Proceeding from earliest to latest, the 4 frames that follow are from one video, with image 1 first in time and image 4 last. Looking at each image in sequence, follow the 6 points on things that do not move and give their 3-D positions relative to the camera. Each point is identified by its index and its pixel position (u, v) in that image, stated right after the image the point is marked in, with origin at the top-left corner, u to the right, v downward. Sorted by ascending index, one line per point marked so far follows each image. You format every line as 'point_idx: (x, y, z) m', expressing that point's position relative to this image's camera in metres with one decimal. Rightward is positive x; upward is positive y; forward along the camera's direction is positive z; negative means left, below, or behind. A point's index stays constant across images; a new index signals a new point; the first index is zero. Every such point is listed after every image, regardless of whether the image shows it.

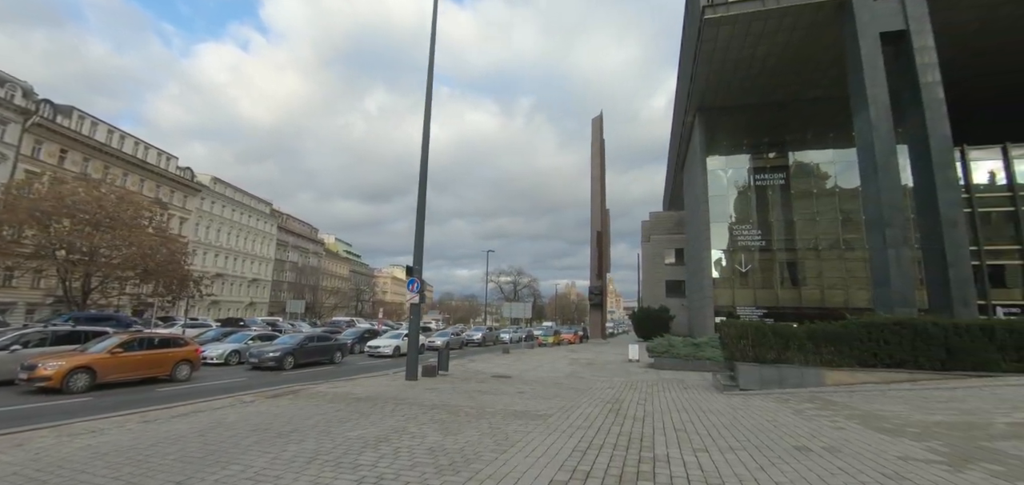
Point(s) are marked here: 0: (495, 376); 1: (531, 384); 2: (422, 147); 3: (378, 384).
0: (-0.4, -3.5, +13.0) m
1: (+0.4, -3.2, +11.2) m
2: (-2.5, +2.6, +13.4) m
3: (-2.9, -3.1, +10.6) m
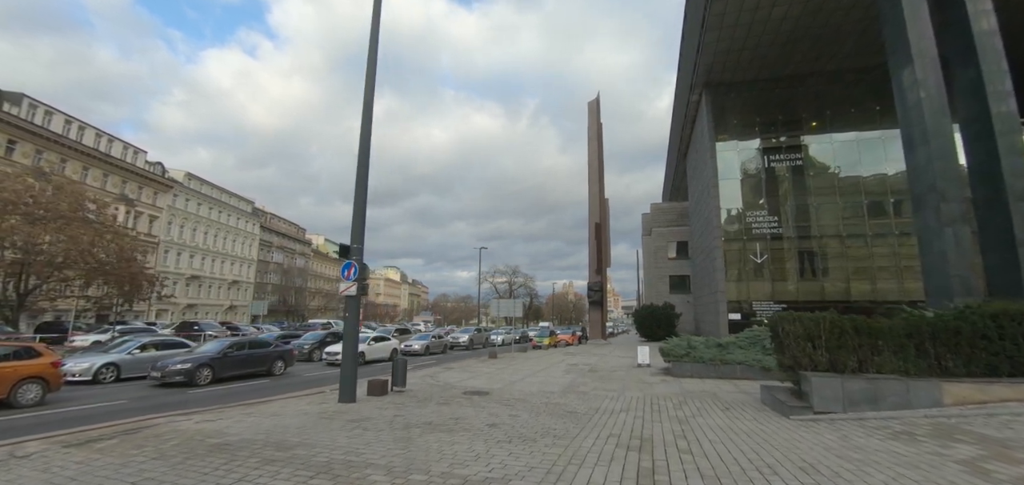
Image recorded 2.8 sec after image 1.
0: (-0.9, -2.9, +9.7) m
1: (0.0, -2.7, +7.9) m
2: (-3.1, +3.2, +10.2) m
3: (-3.4, -2.5, +7.3) m
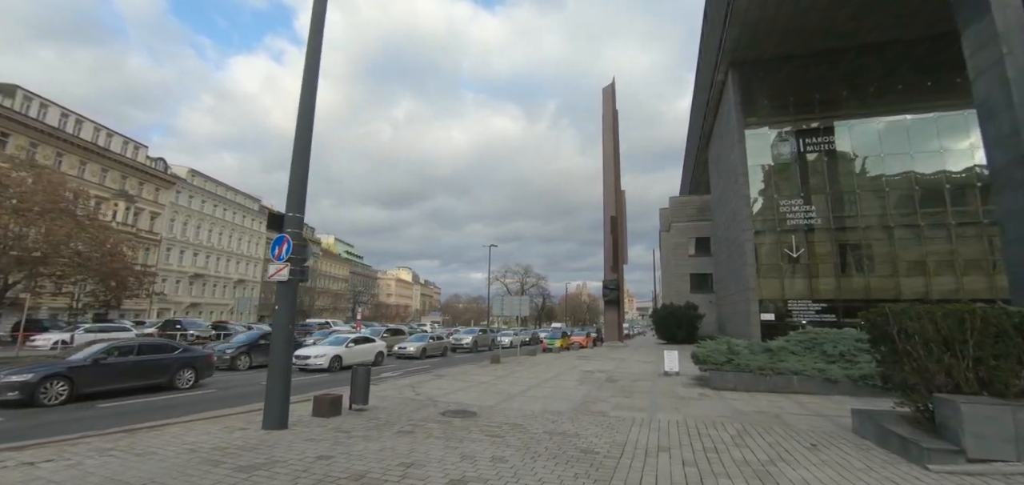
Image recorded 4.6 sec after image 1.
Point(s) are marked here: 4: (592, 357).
0: (-1.0, -2.5, +7.3) m
1: (-0.2, -2.2, +5.4) m
2: (-3.2, +3.6, +7.8) m
3: (-3.5, -2.1, +5.0) m
4: (+3.2, -4.6, +19.8) m
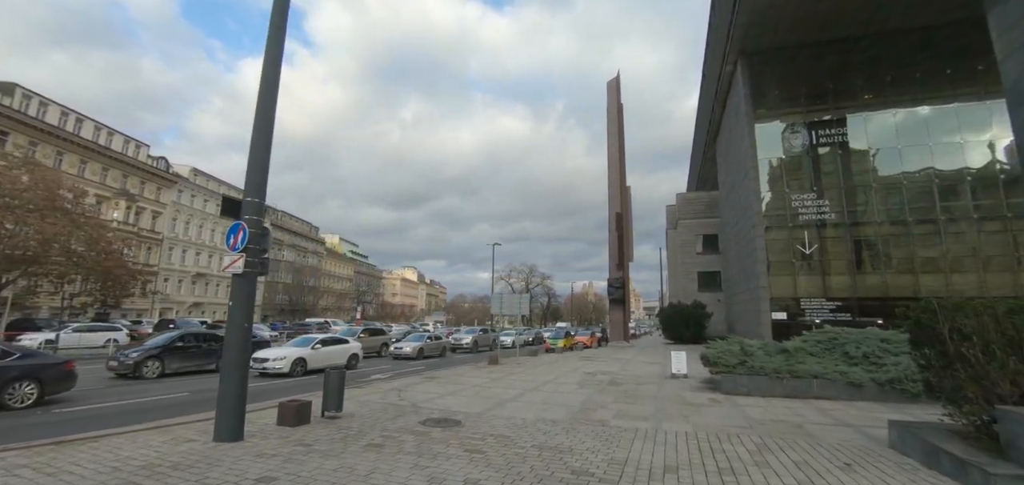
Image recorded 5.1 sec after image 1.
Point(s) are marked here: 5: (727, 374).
0: (-1.1, -2.4, +6.5) m
1: (-0.3, -2.1, +4.7) m
2: (-3.3, +3.7, +7.1) m
3: (-3.7, -2.0, +4.3) m
4: (+3.3, -4.4, +19.0) m
5: (+4.5, -2.8, +10.5) m
